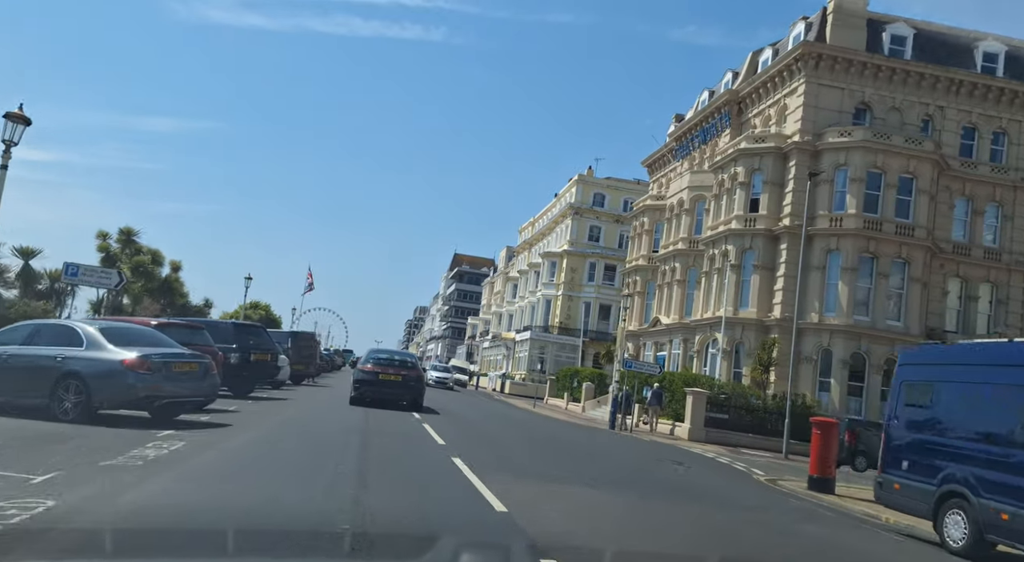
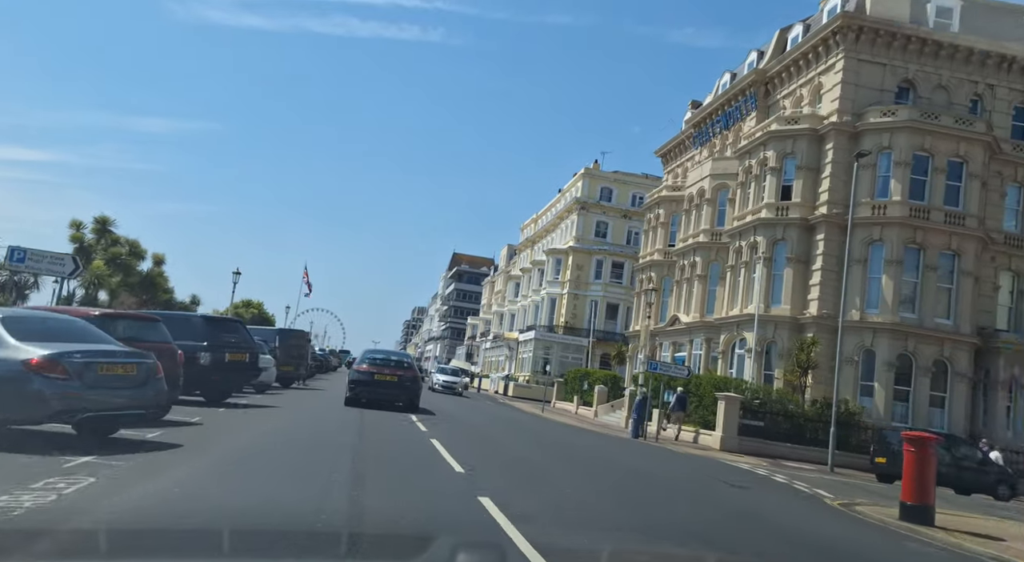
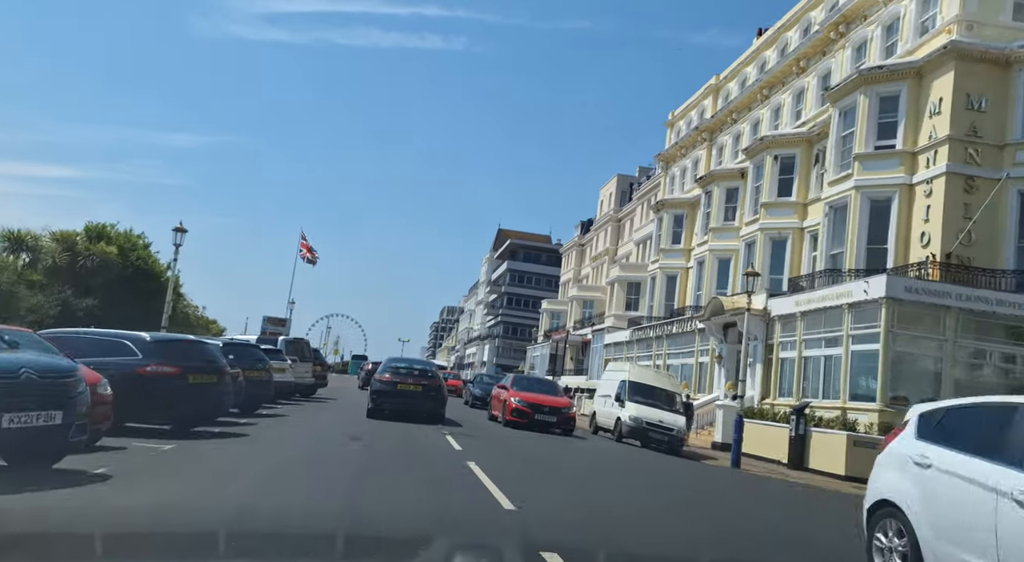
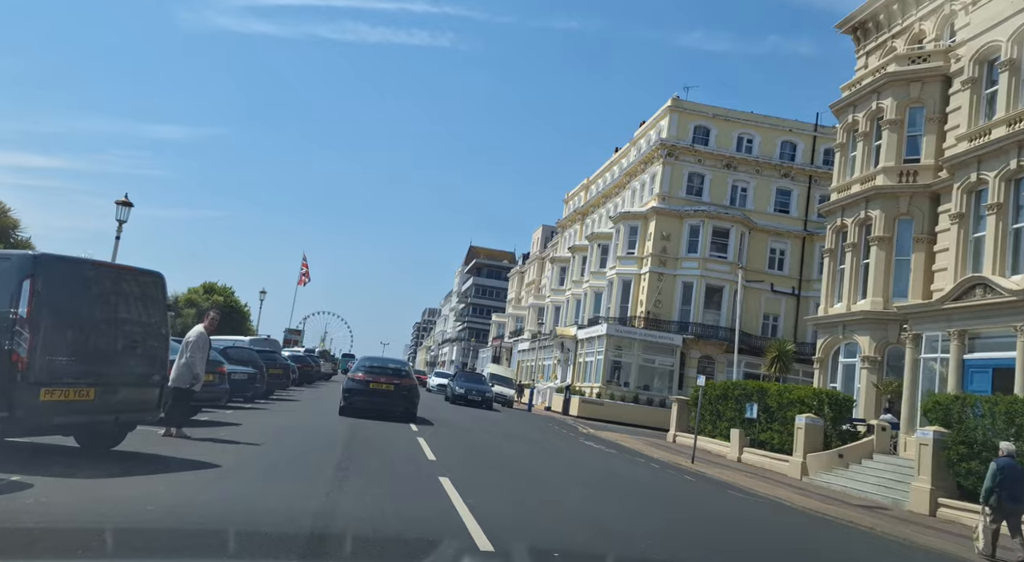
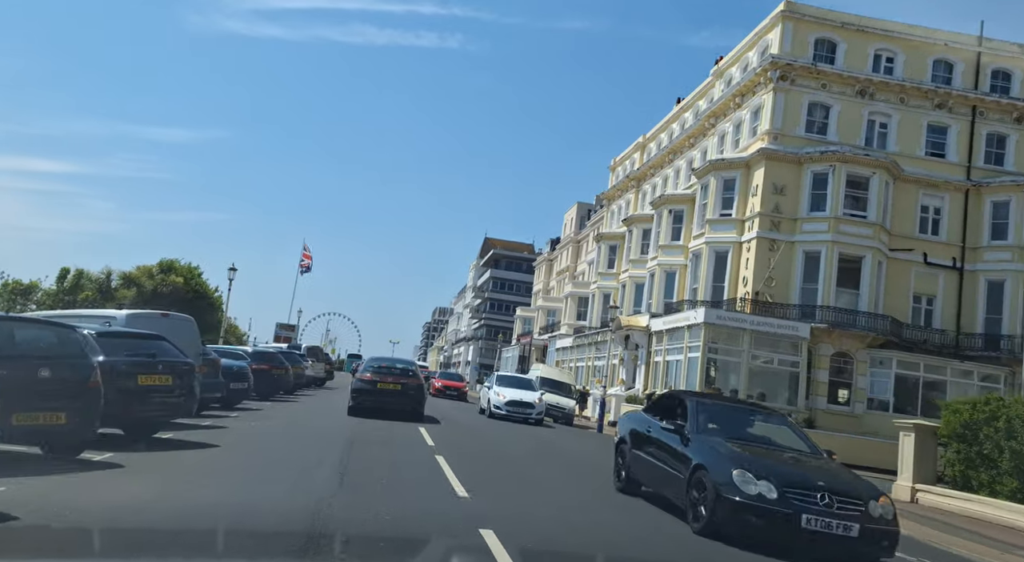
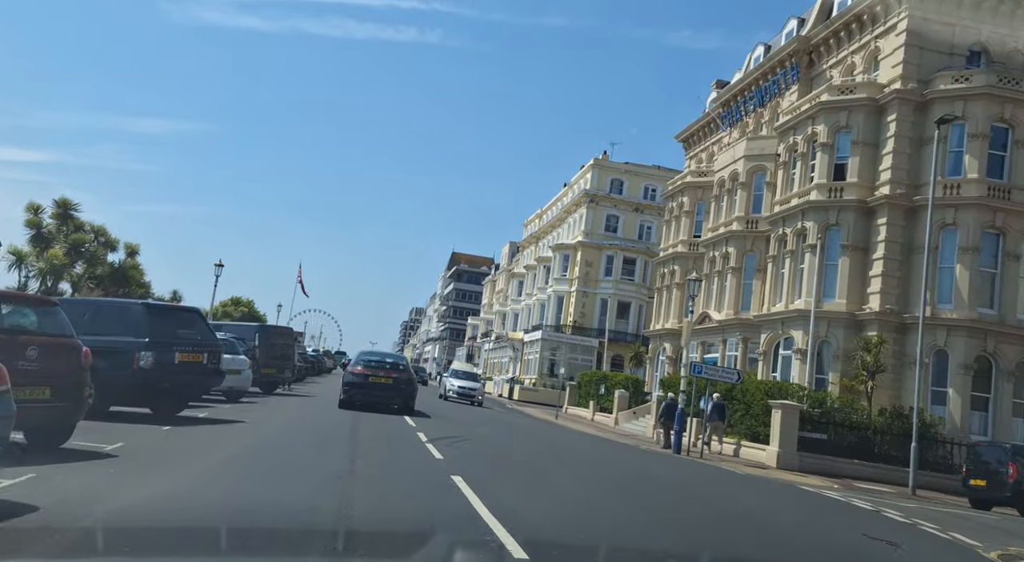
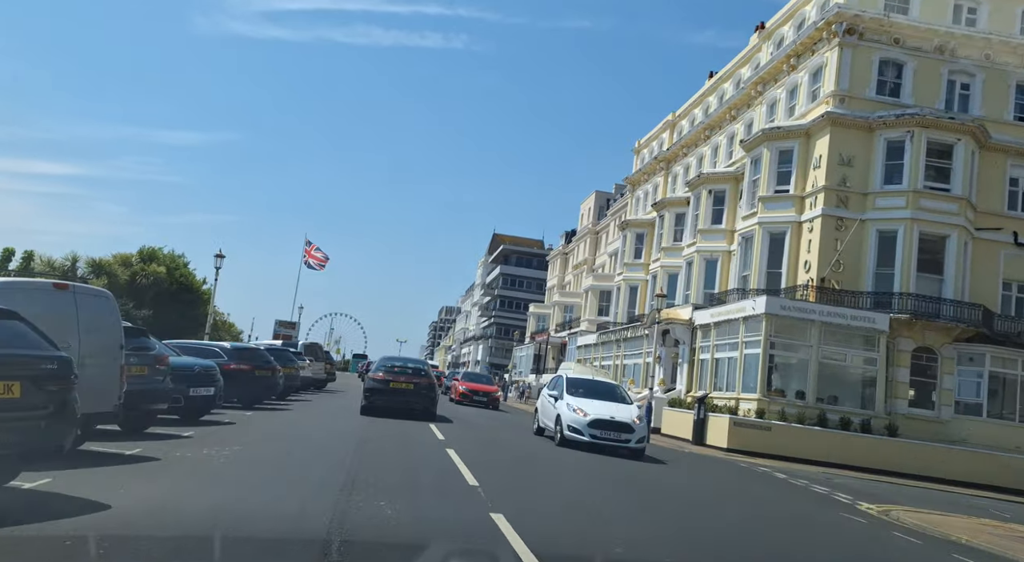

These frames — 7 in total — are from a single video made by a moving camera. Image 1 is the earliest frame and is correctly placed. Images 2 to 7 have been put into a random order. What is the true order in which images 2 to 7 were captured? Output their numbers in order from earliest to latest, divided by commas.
2, 6, 4, 5, 7, 3
